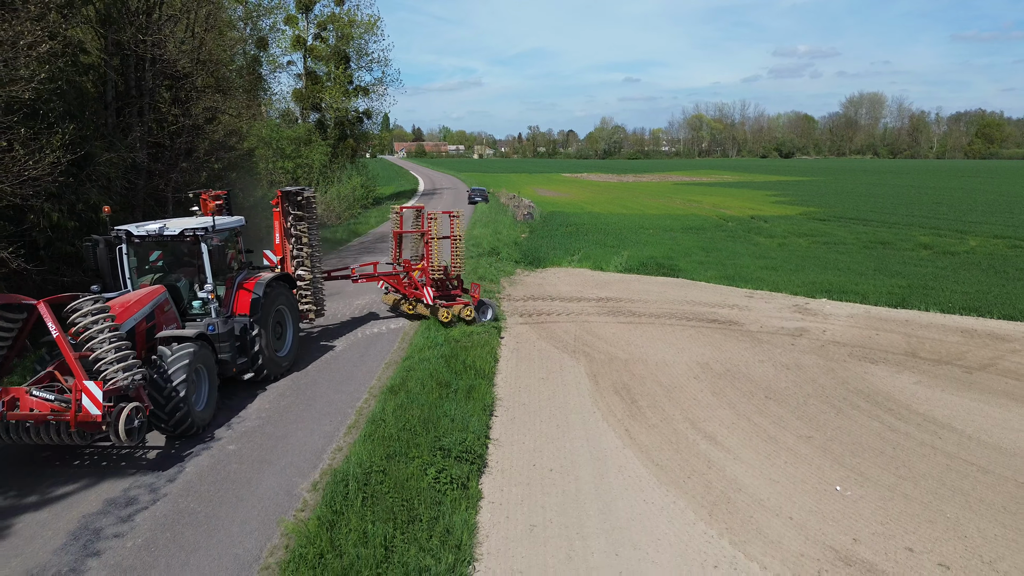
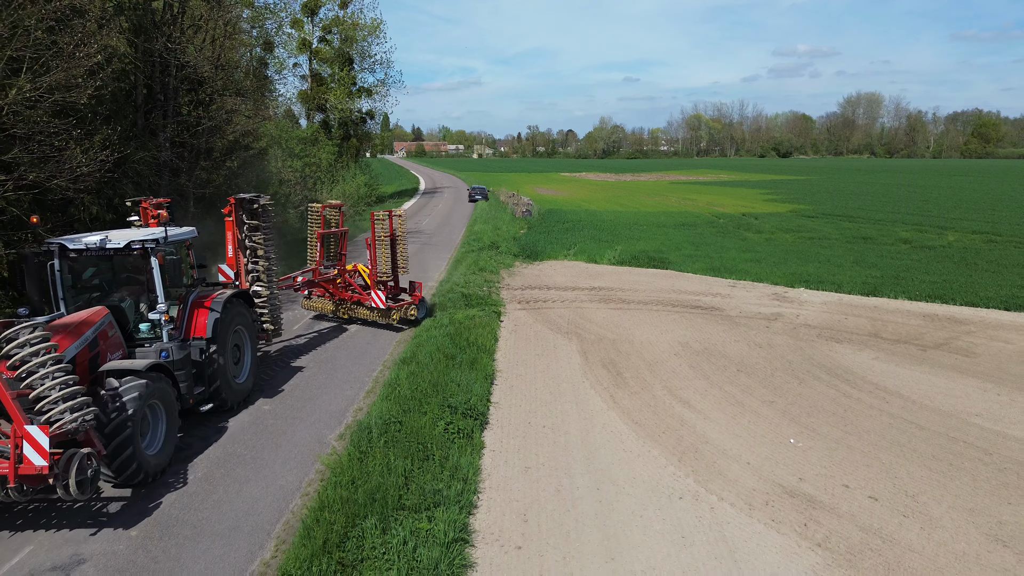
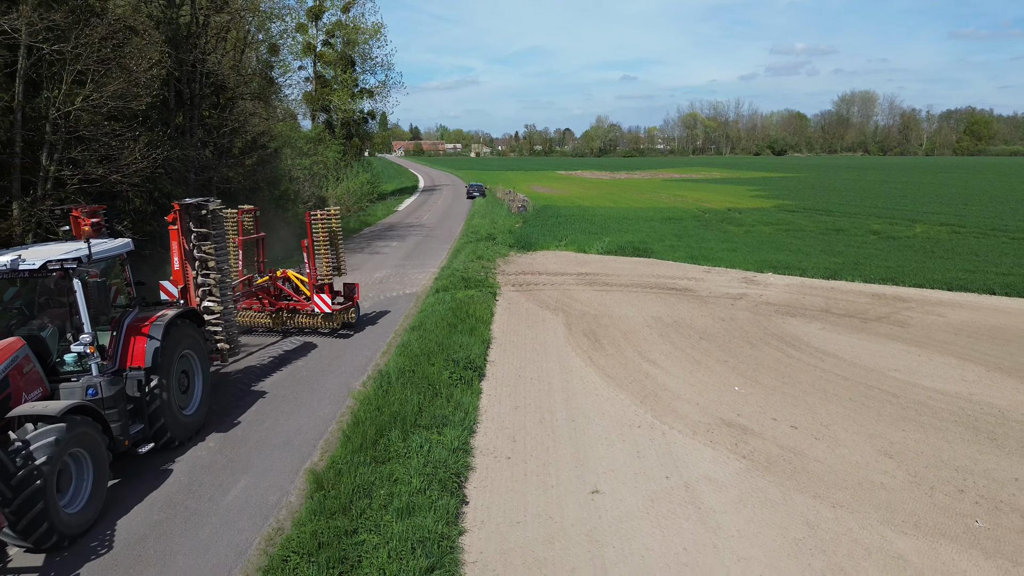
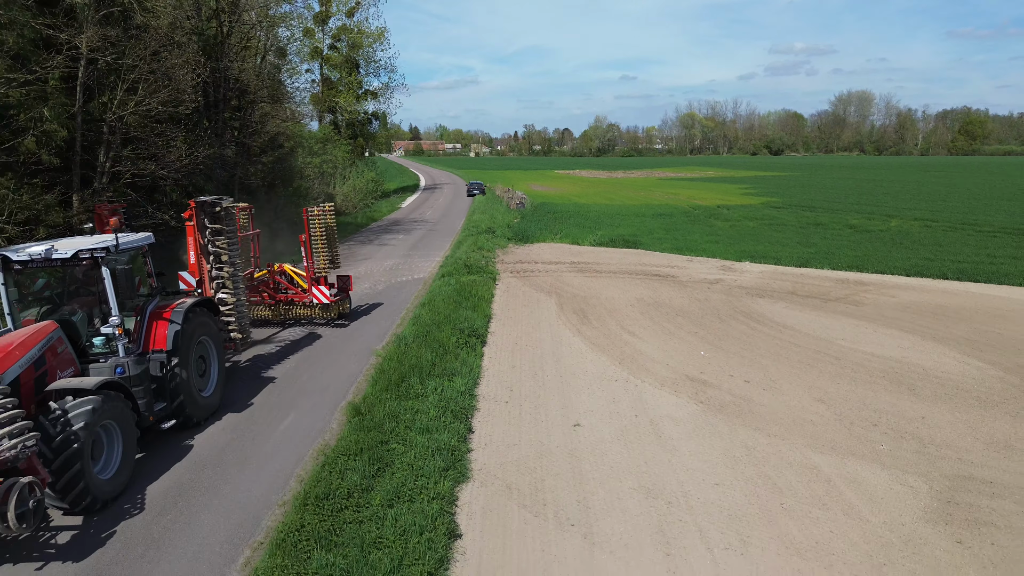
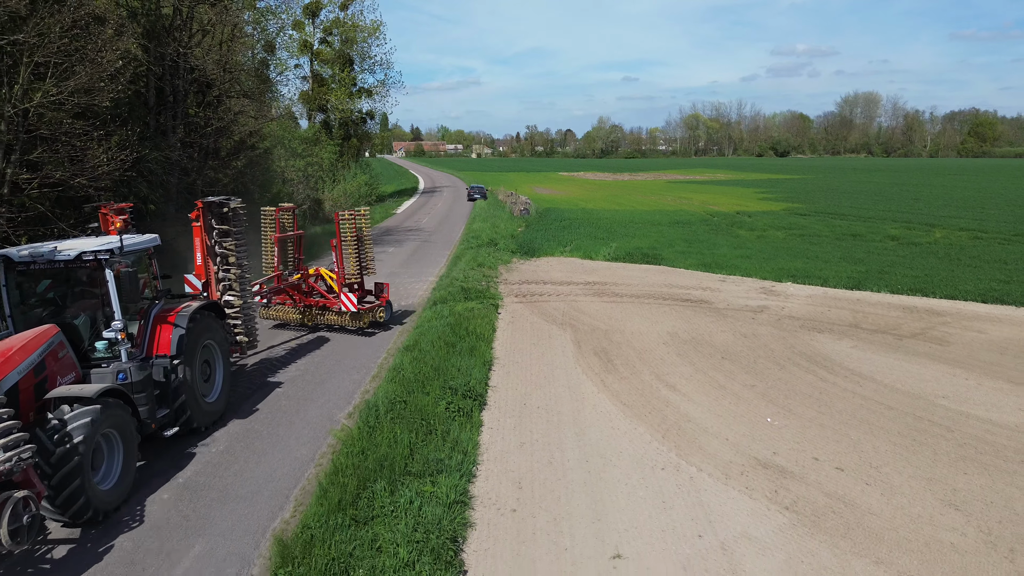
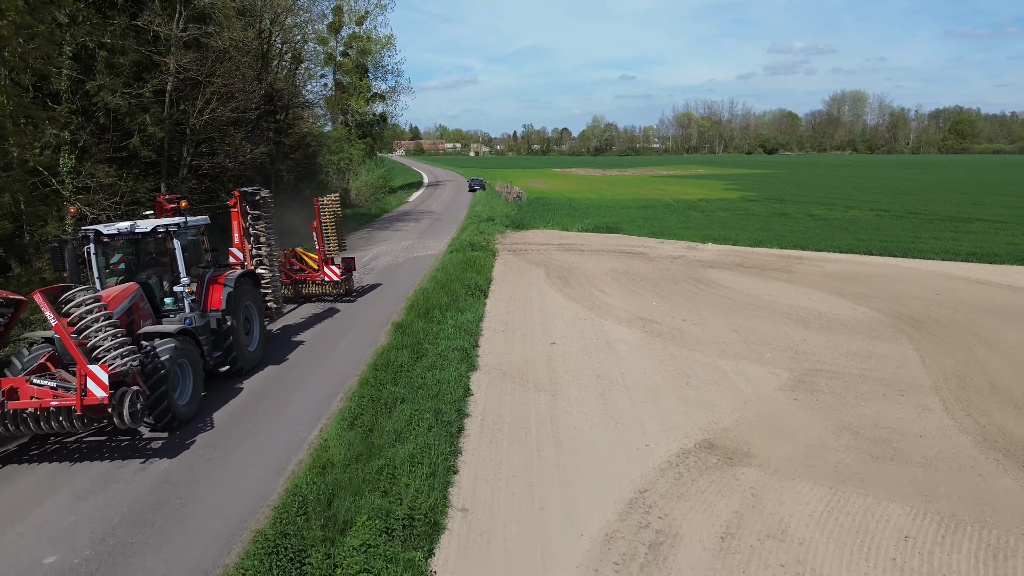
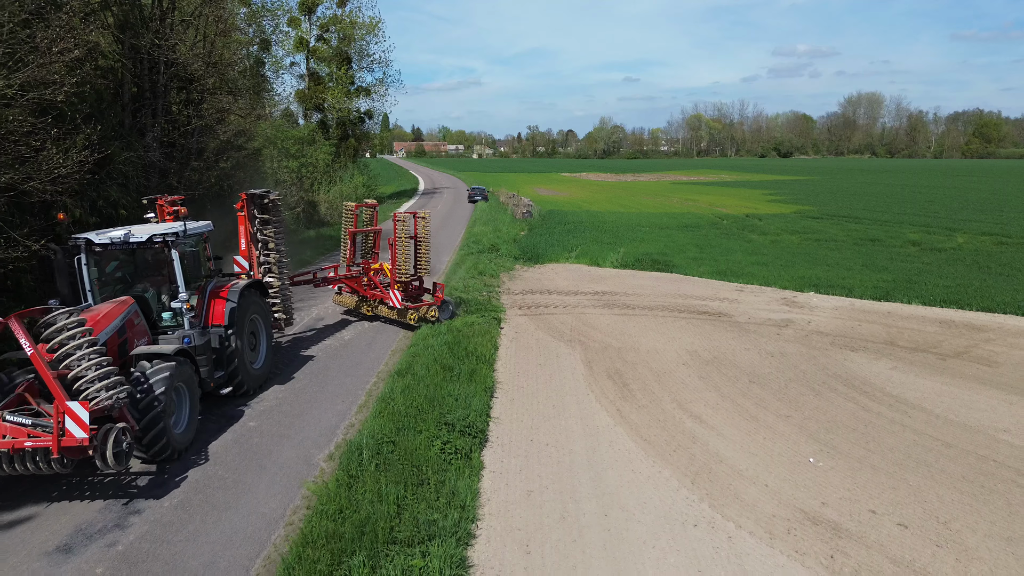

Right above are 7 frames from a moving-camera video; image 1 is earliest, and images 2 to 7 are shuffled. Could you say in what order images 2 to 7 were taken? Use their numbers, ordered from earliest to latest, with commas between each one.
7, 2, 5, 3, 4, 6
